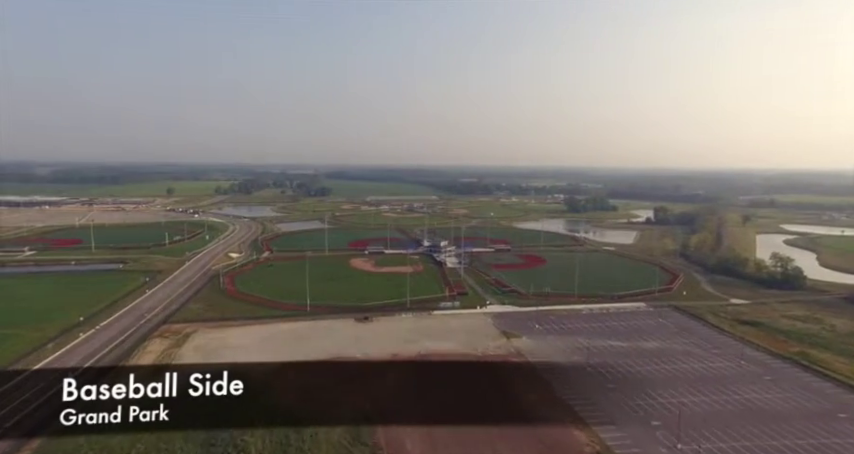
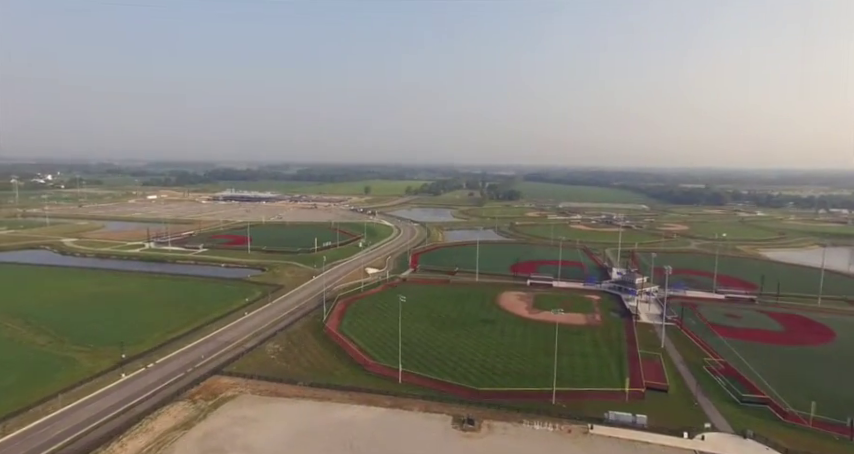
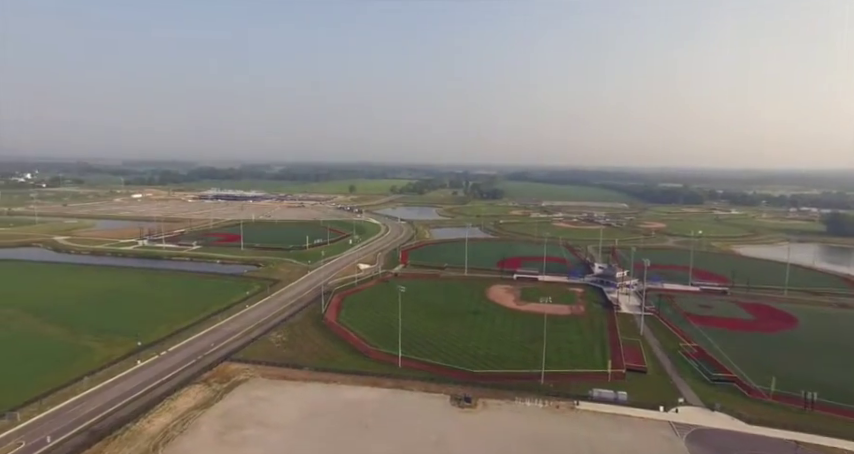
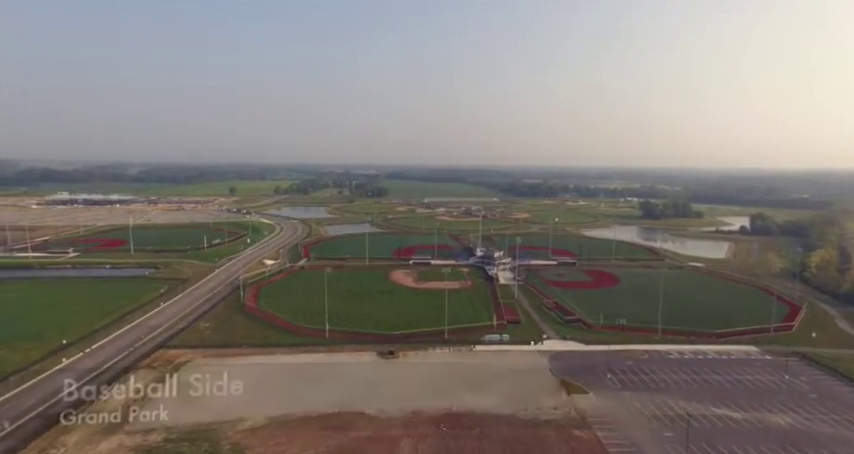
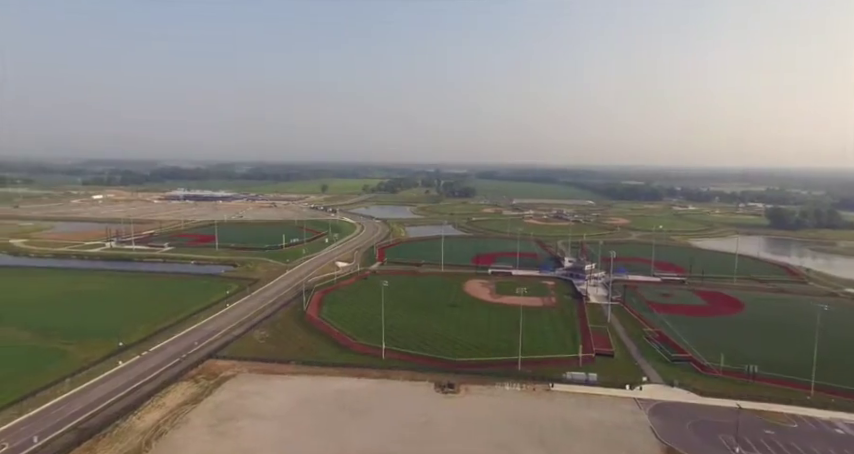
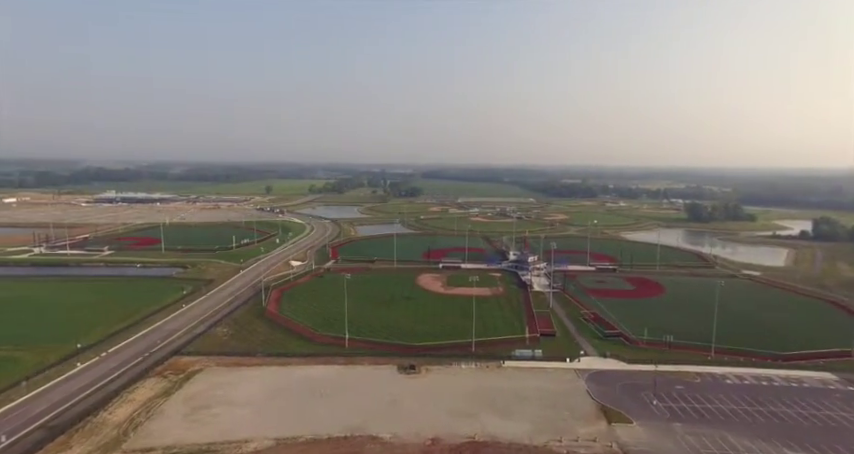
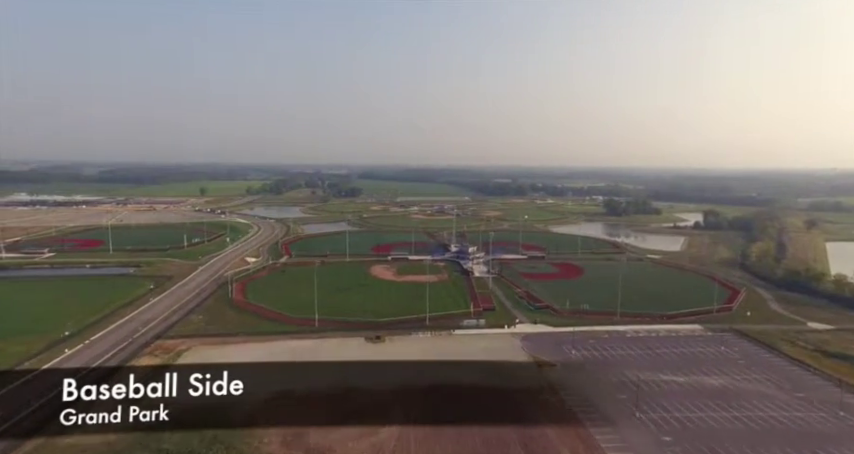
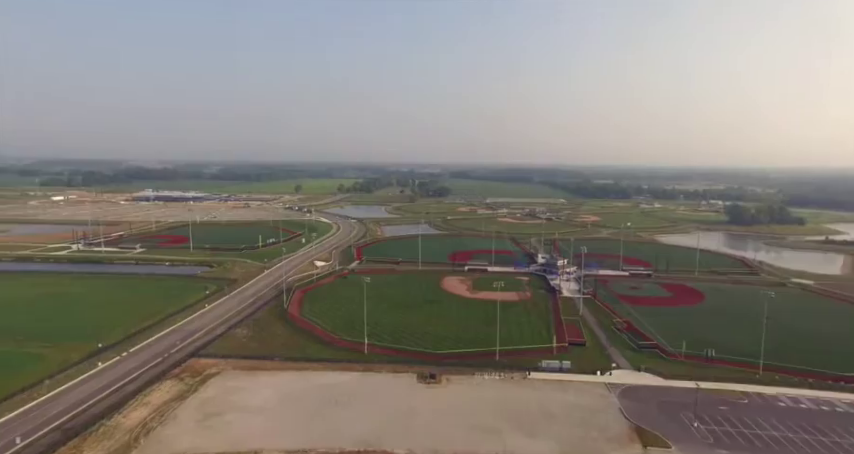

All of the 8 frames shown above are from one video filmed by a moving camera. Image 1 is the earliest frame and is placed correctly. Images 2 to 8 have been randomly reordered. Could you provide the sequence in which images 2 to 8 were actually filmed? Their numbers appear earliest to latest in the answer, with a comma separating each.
7, 4, 6, 8, 5, 3, 2
